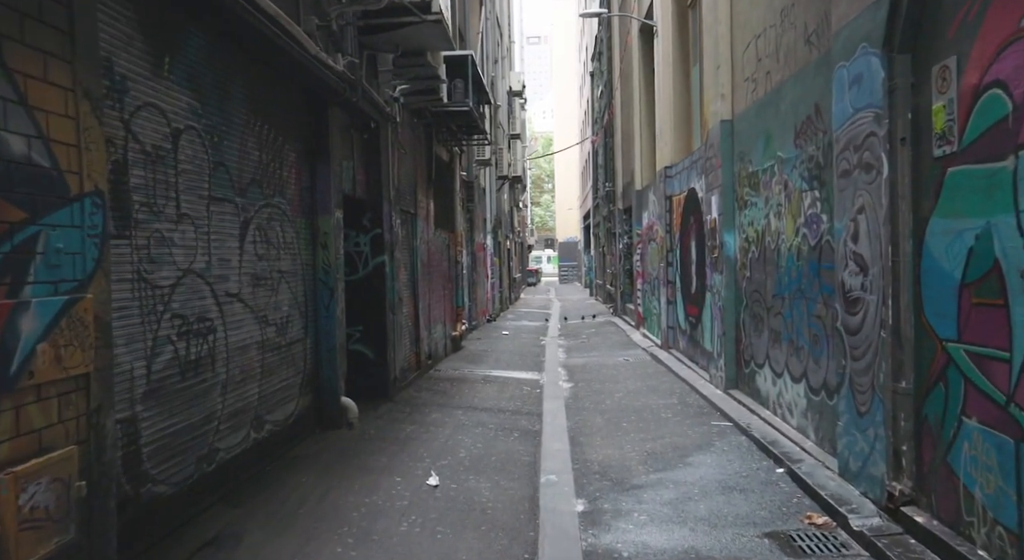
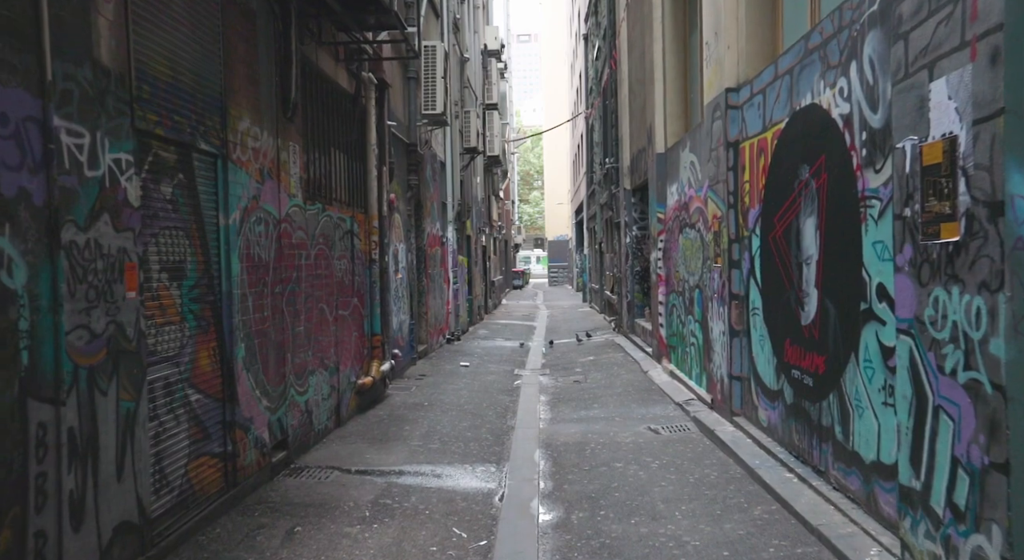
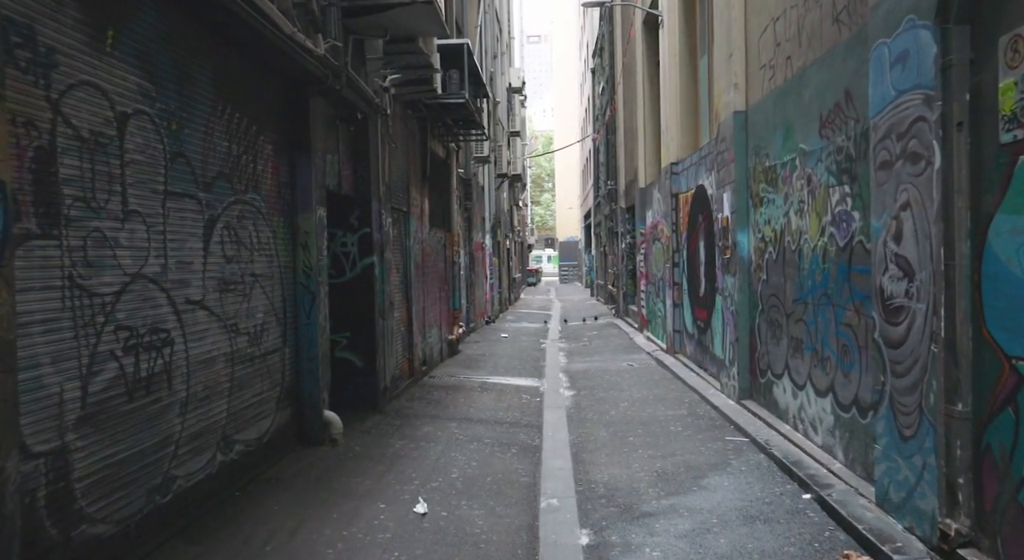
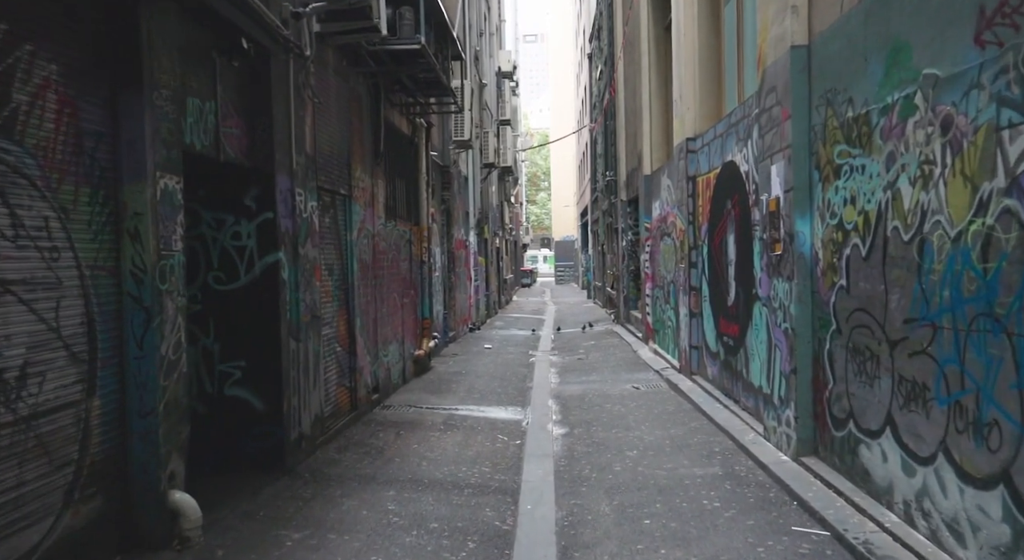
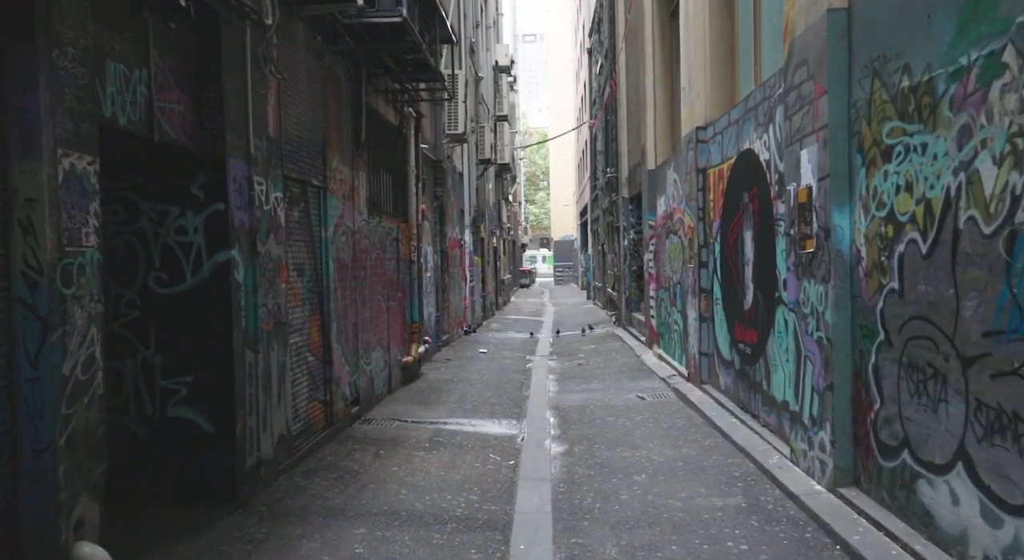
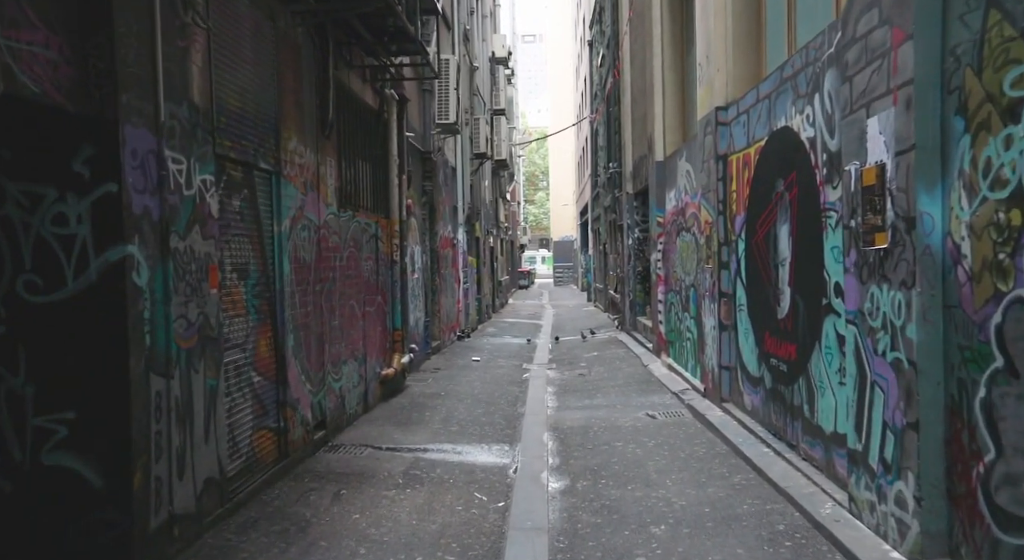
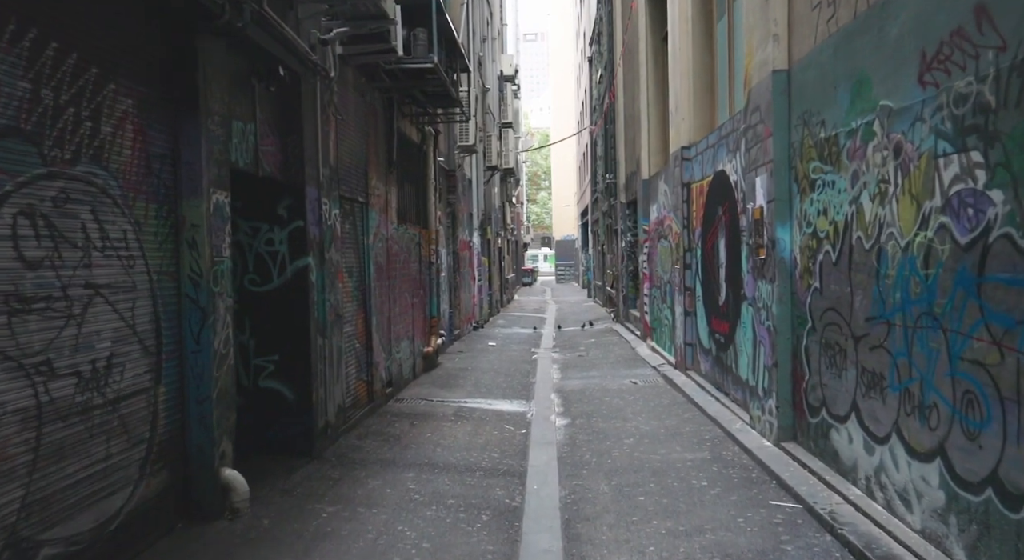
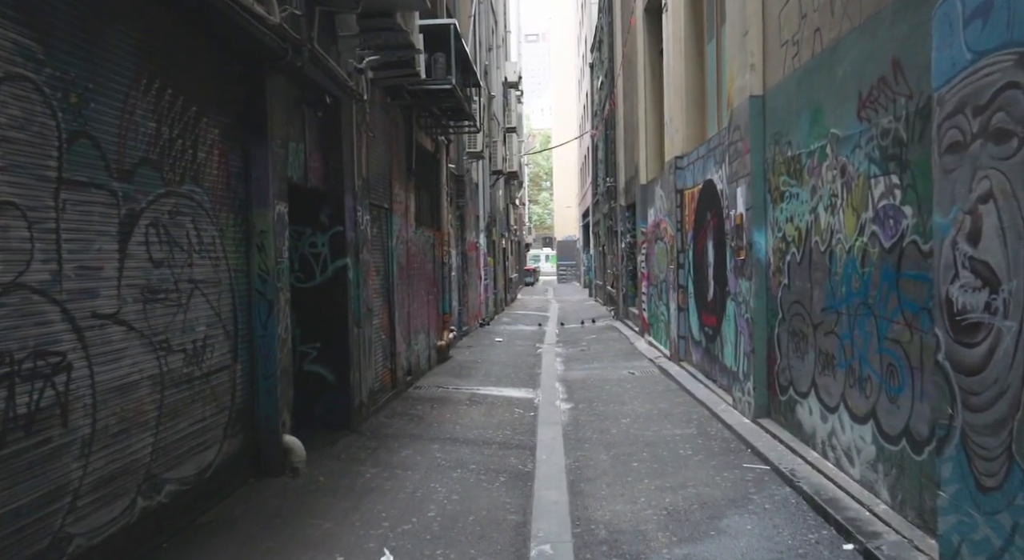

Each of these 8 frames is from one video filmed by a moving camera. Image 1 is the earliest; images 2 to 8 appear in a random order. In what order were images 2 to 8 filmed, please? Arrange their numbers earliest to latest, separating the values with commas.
3, 8, 7, 4, 5, 6, 2
